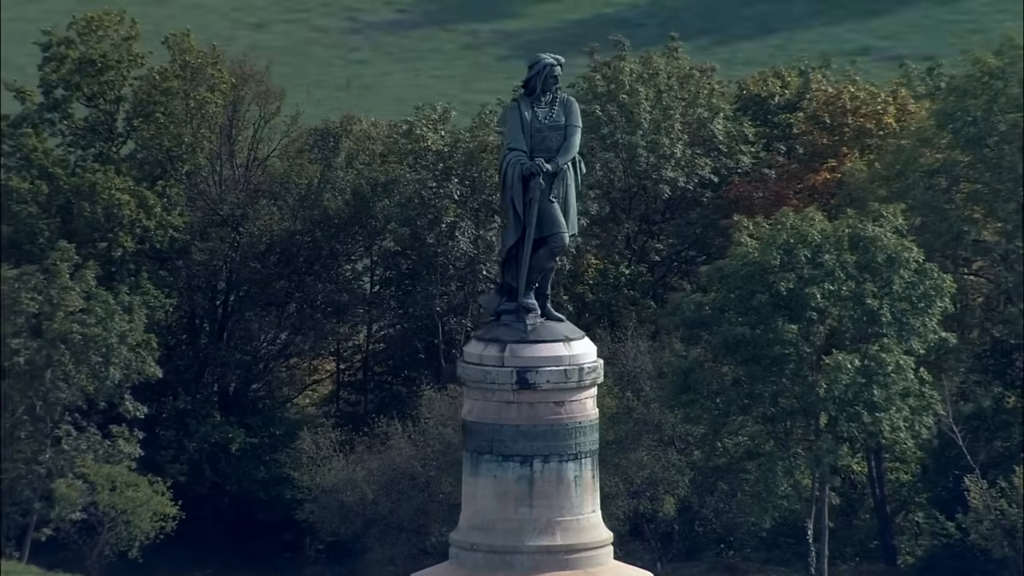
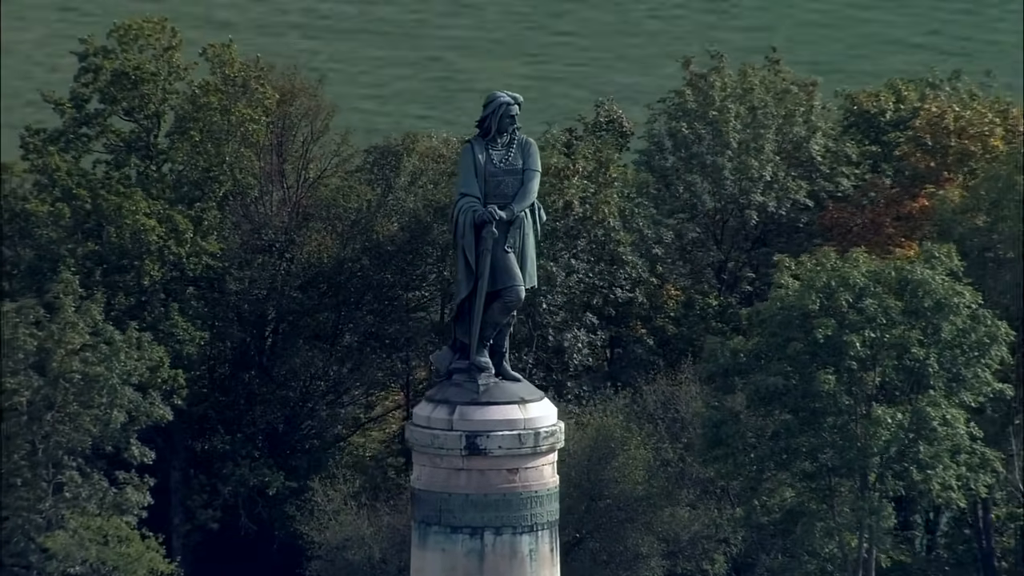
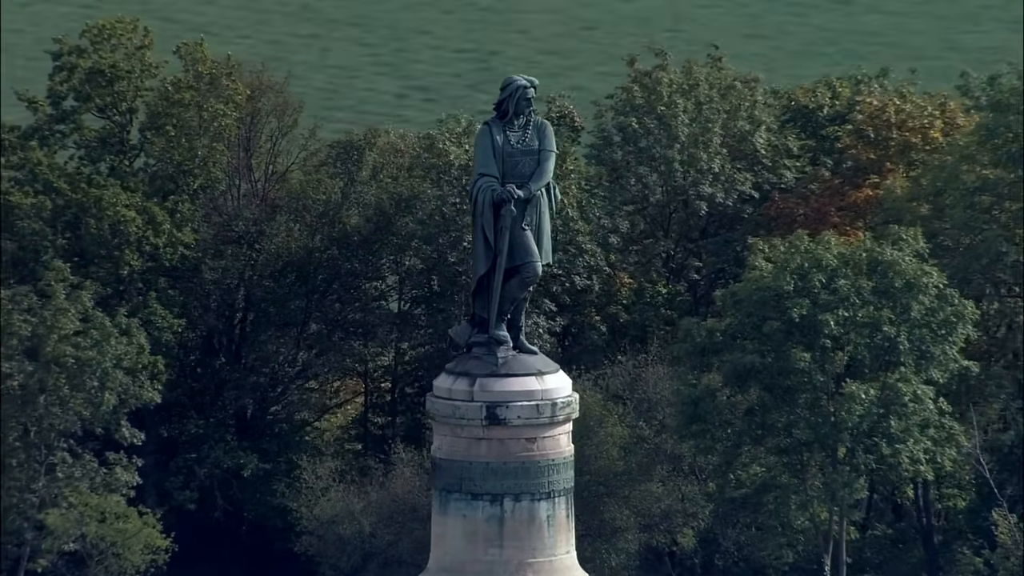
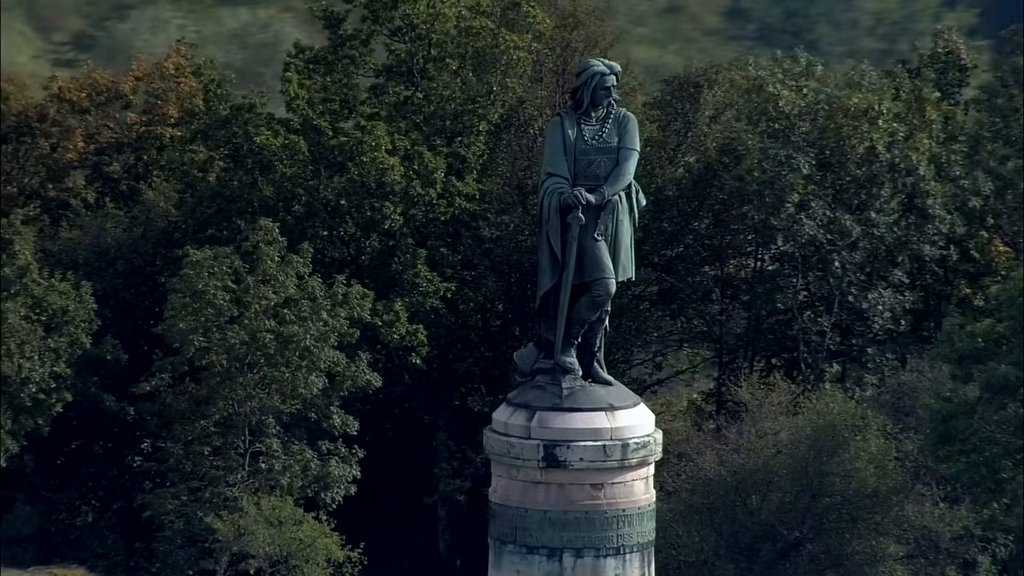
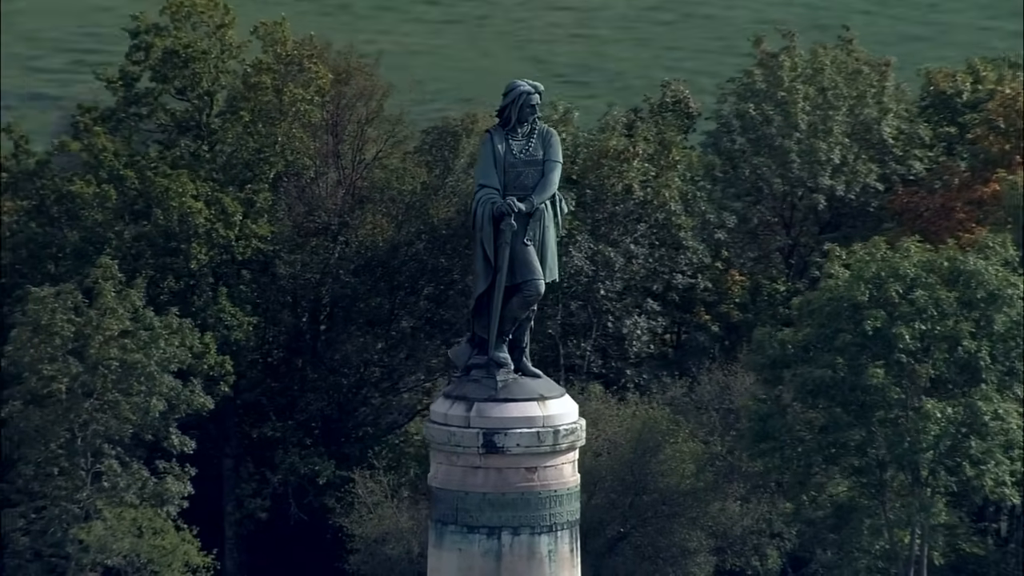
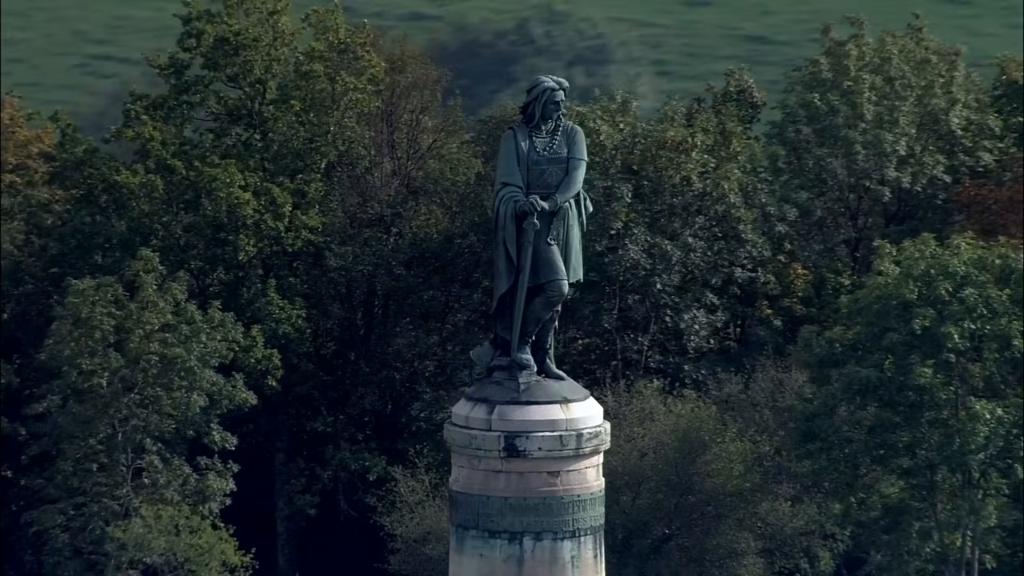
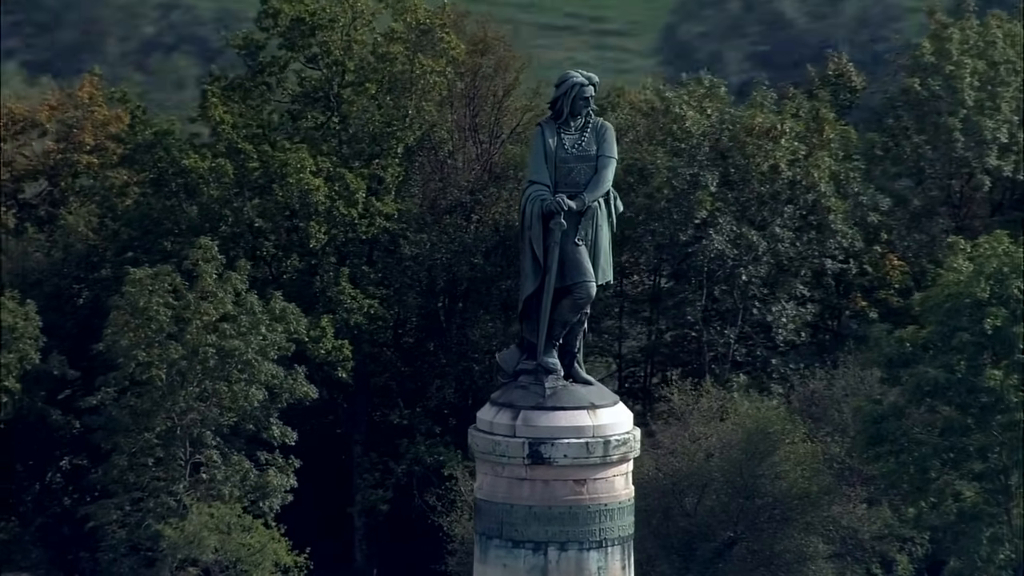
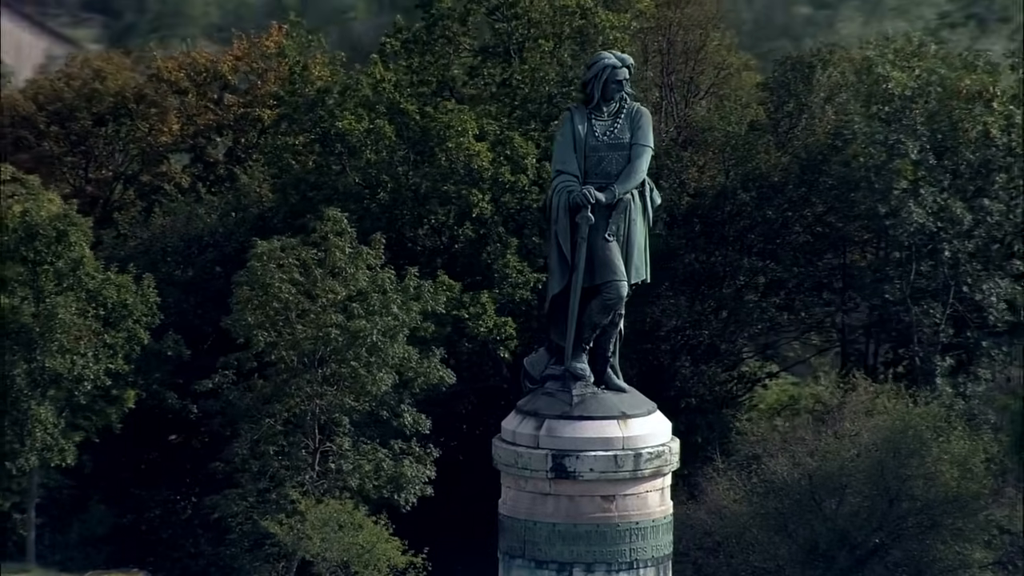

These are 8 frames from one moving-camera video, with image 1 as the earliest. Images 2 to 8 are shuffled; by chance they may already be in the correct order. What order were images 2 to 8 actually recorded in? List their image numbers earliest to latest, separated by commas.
3, 2, 5, 6, 7, 4, 8
